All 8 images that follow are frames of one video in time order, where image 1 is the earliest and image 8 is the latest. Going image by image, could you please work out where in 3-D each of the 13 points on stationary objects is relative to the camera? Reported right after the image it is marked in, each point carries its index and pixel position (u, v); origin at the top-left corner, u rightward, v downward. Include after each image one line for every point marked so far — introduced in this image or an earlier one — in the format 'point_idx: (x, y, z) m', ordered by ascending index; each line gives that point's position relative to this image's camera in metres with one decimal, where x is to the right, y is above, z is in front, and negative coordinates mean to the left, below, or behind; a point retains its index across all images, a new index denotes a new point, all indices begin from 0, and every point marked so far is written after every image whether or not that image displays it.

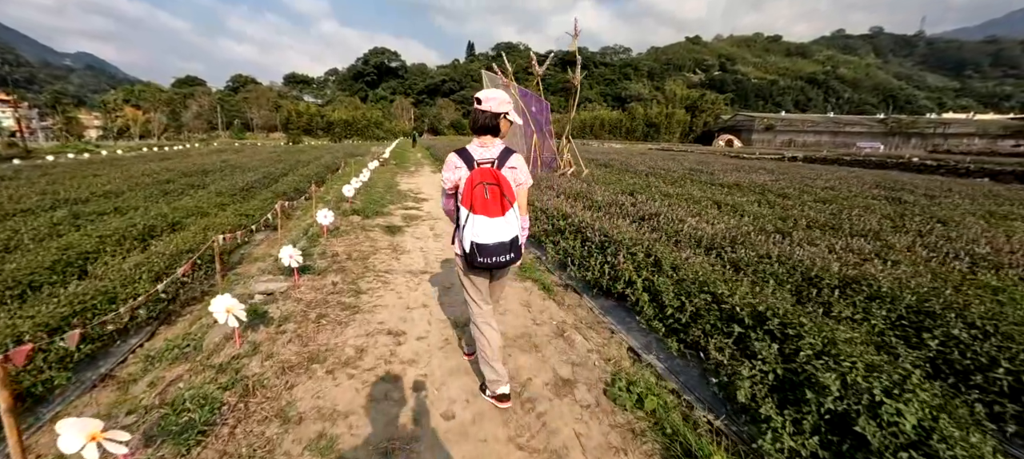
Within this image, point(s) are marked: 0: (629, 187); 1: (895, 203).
0: (+2.8, +1.1, +9.3) m
1: (+8.7, +0.6, +8.8) m
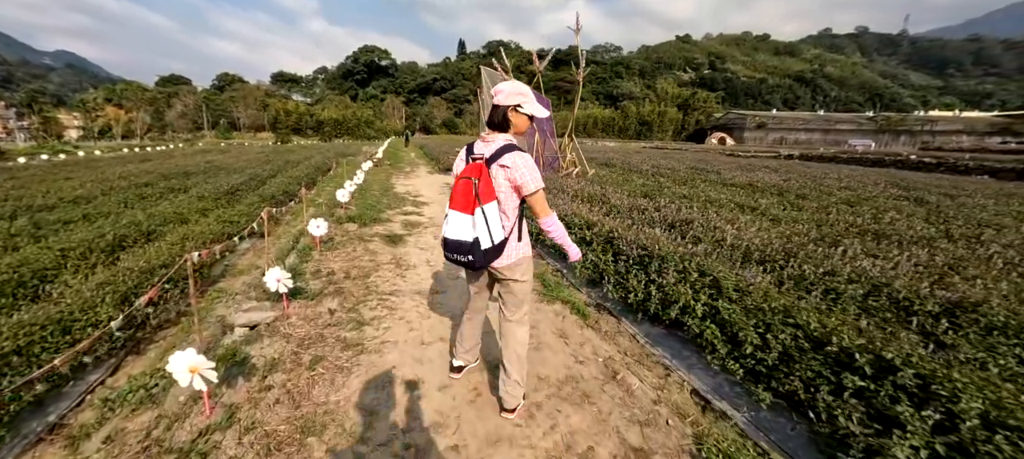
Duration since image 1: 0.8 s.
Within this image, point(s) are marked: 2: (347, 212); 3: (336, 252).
0: (+2.9, +1.0, +8.8) m
1: (+8.9, +0.6, +8.4) m
2: (-2.9, +0.3, +6.7) m
3: (-2.2, -0.3, +4.6) m
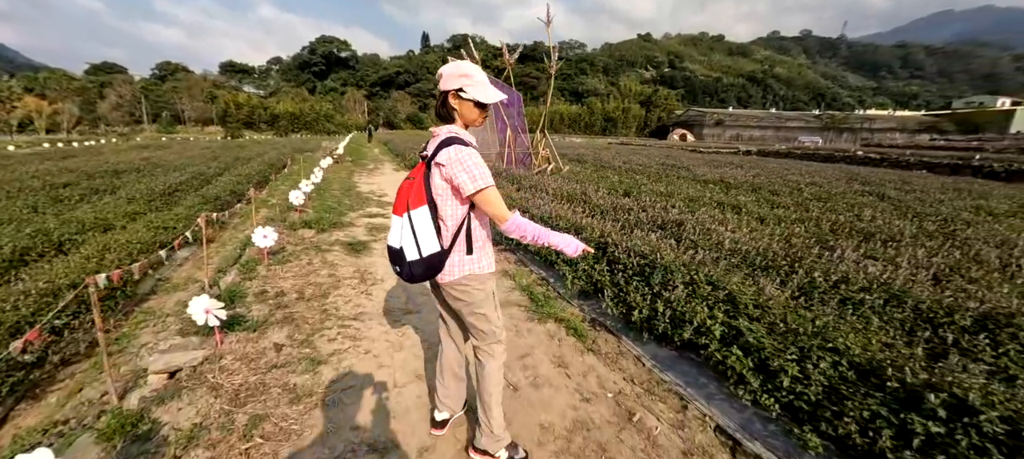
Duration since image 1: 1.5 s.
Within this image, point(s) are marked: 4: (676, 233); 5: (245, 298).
0: (+2.3, +1.0, +8.5) m
1: (+8.3, +0.7, +8.6) m
2: (-3.3, +0.2, +5.9) m
3: (-2.4, -0.4, +4.0) m
4: (+1.9, 0.0, +4.3) m
5: (-2.2, -0.6, +3.2) m
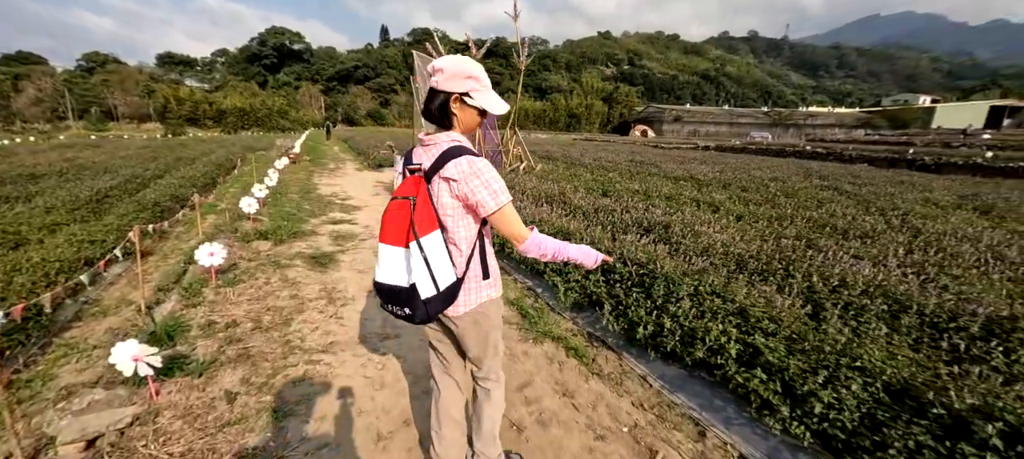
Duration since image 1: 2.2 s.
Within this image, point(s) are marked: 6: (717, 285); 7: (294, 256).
0: (+1.8, +1.0, +8.4) m
1: (+7.7, +0.9, +9.0) m
2: (-3.6, 0.0, +5.3) m
3: (-2.5, -0.5, +3.5) m
4: (+1.7, -0.1, +4.2) m
5: (-2.3, -0.7, +2.7) m
6: (+1.6, -0.4, +2.9) m
7: (-2.6, -0.3, +4.5) m
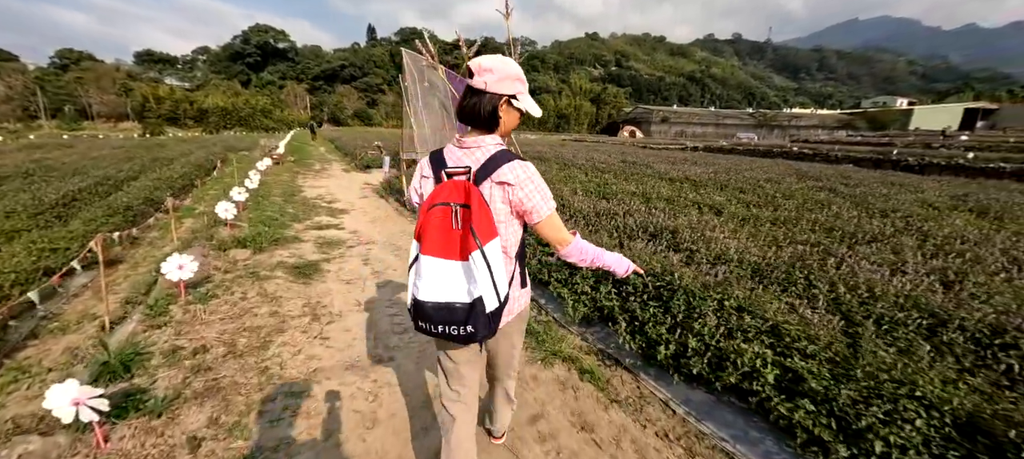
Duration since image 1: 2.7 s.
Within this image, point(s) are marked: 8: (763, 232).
0: (+1.6, +0.9, +8.1) m
1: (+7.6, +0.8, +8.9) m
2: (-3.6, 0.0, +4.9) m
3: (-2.5, -0.6, +3.1) m
4: (+1.7, -0.1, +4.0) m
5: (-2.2, -0.8, +2.3) m
6: (+1.6, -0.5, +2.7) m
7: (-2.6, -0.4, +4.1) m
8: (+3.1, 0.0, +4.7) m
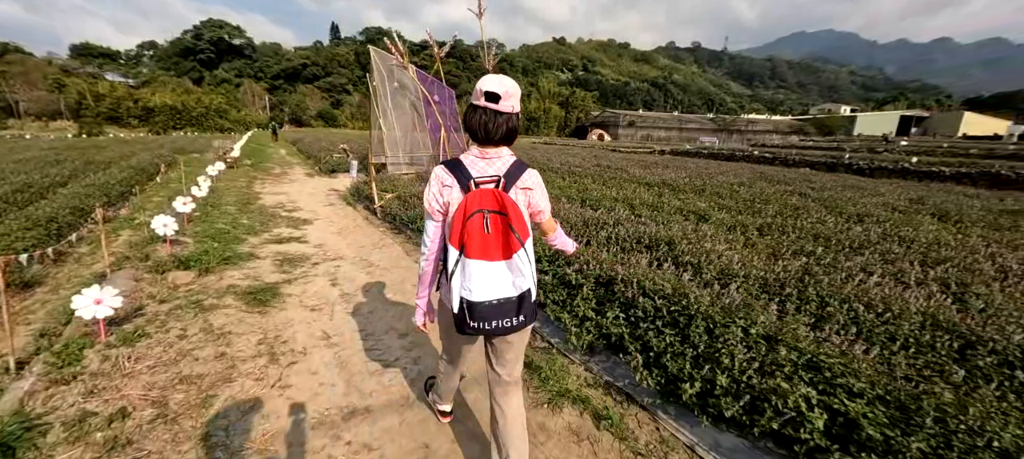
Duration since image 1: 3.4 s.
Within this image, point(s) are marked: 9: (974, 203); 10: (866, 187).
0: (+1.2, +0.8, +7.9) m
1: (+7.0, +0.8, +9.1) m
2: (-3.8, -0.2, +4.3) m
3: (-2.5, -0.8, +2.5) m
4: (+1.6, -0.3, +3.7) m
5: (-2.2, -1.0, +1.8) m
6: (+1.6, -0.6, +2.4) m
7: (-2.7, -0.6, +3.5) m
8: (+2.9, -0.1, +4.5) m
9: (+12.1, +0.7, +9.9) m
10: (+11.7, +1.4, +12.4) m
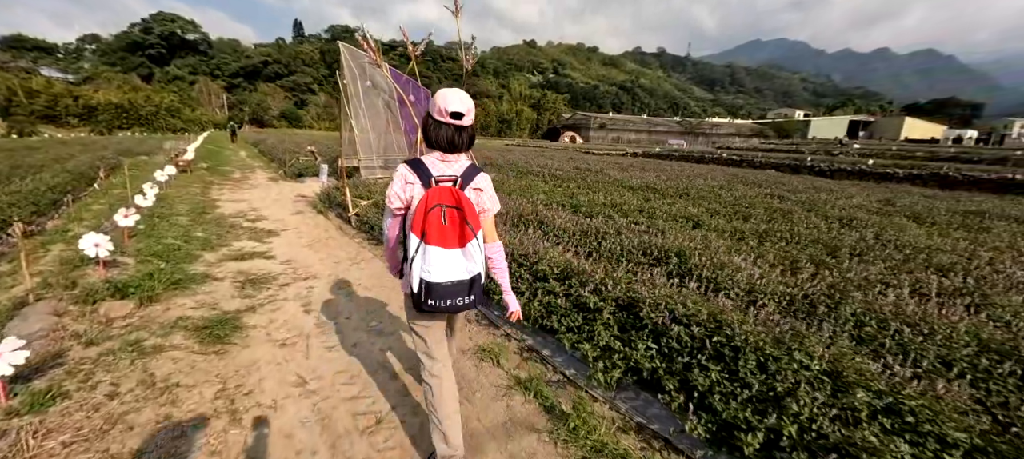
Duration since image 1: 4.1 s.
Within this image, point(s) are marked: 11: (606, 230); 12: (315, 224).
0: (+0.9, +0.6, +7.6) m
1: (+6.6, +0.7, +9.2) m
2: (-3.8, -0.4, +3.6) m
3: (-2.4, -1.0, +2.0) m
4: (+1.6, -0.4, +3.4) m
5: (-2.0, -1.1, +1.2) m
6: (+1.7, -0.7, +2.1) m
7: (-2.6, -0.7, +2.9) m
8: (+2.9, -0.2, +4.4) m
9: (+11.7, +0.7, +10.4) m
10: (+11.0, +1.4, +12.8) m
11: (+1.2, 0.0, +4.8) m
12: (-3.5, +0.1, +6.6) m
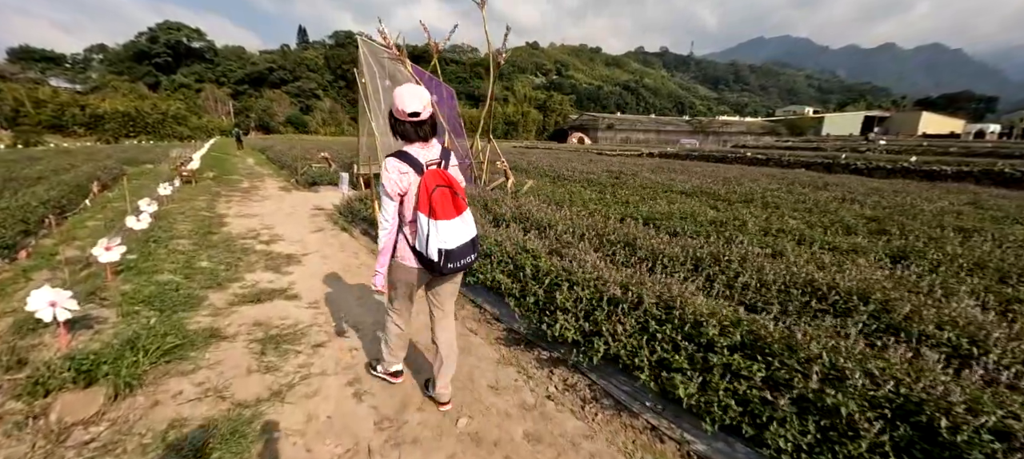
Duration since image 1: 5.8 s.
0: (+1.8, +0.4, +6.5) m
1: (+7.6, +0.5, +8.1) m
2: (-2.9, -0.7, +2.6) m
3: (-1.5, -1.2, +0.9) m
4: (+2.5, -0.6, +2.3) m
5: (-1.2, -1.4, +0.2) m
6: (+2.6, -0.9, +1.0) m
7: (-1.8, -1.0, +1.9) m
8: (+3.8, -0.5, +3.2) m
9: (+12.6, +0.6, +9.2) m
10: (+12.0, +1.2, +11.6) m
11: (+2.1, -0.3, +3.7) m
12: (-2.5, -0.2, +5.6) m
